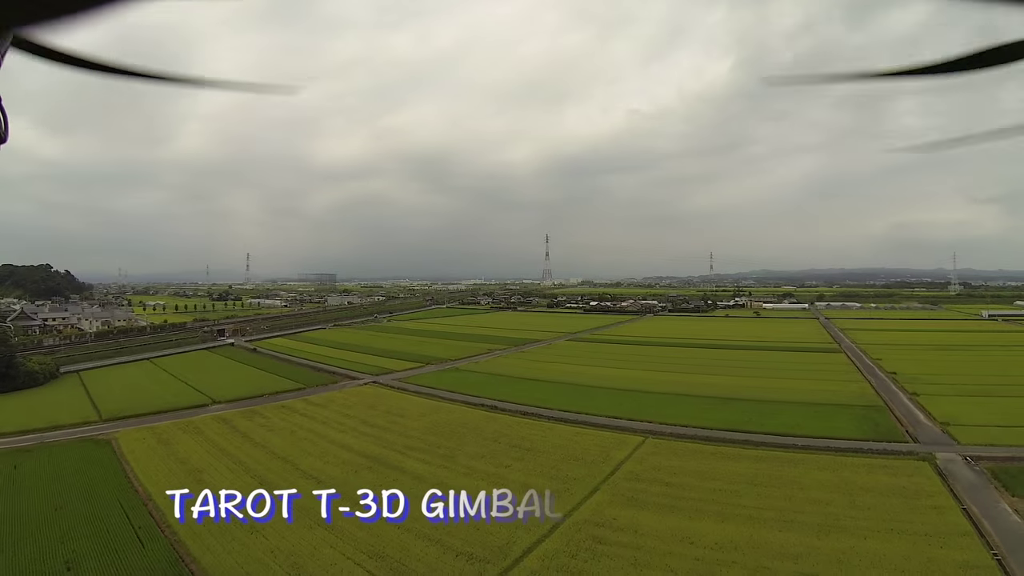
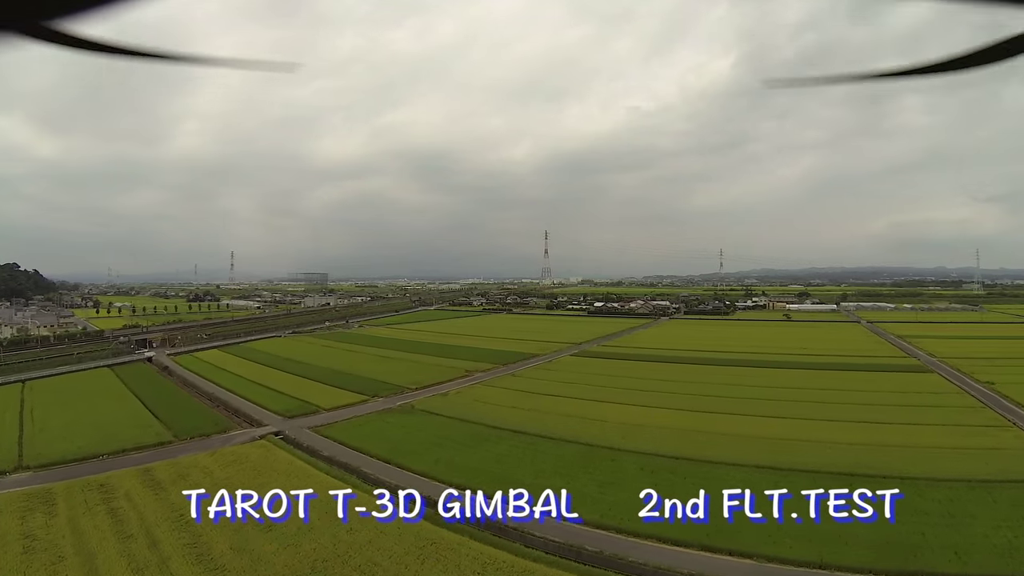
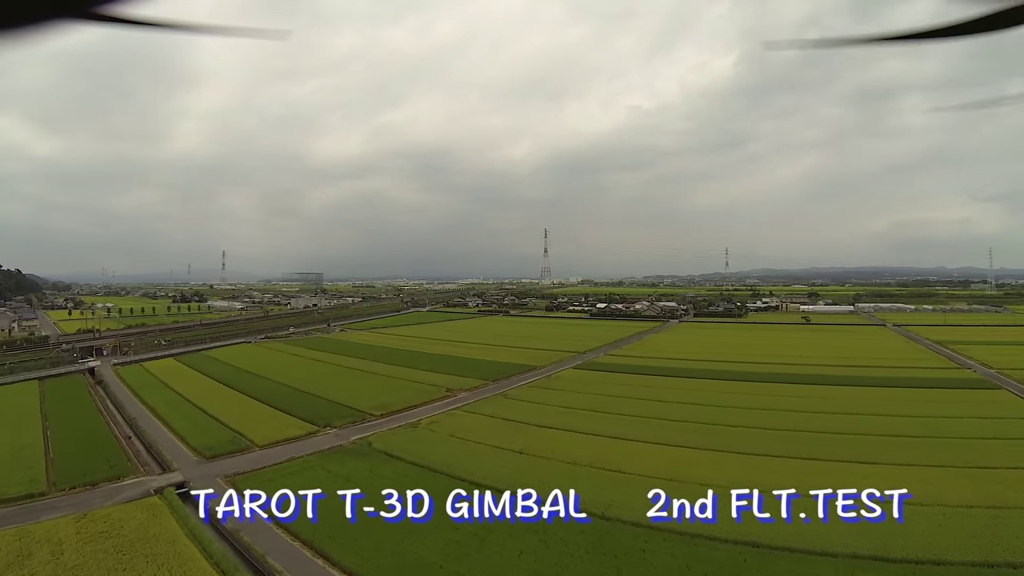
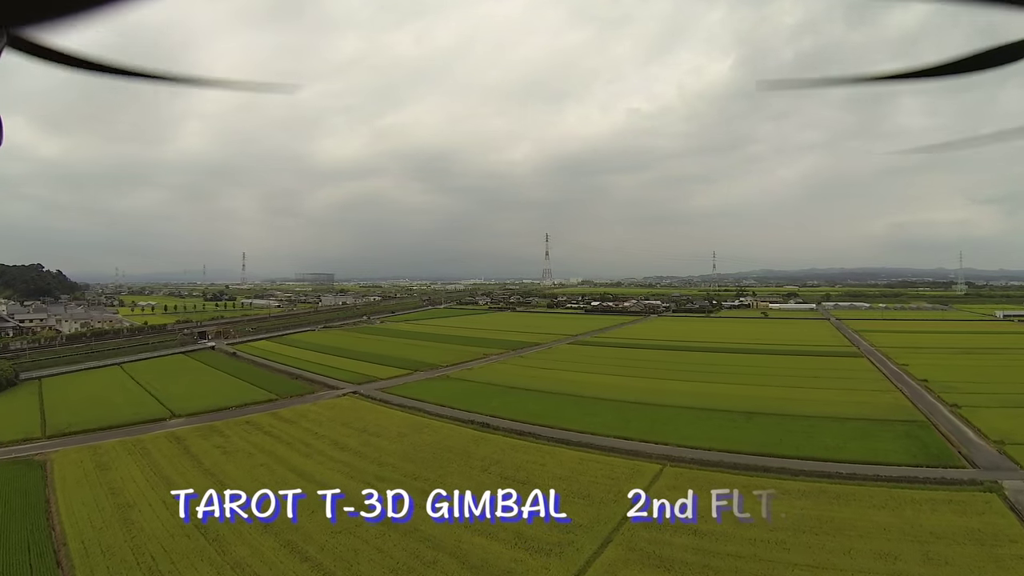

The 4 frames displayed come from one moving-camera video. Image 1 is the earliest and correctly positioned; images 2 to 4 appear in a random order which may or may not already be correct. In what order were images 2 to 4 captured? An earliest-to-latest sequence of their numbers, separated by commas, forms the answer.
4, 2, 3
